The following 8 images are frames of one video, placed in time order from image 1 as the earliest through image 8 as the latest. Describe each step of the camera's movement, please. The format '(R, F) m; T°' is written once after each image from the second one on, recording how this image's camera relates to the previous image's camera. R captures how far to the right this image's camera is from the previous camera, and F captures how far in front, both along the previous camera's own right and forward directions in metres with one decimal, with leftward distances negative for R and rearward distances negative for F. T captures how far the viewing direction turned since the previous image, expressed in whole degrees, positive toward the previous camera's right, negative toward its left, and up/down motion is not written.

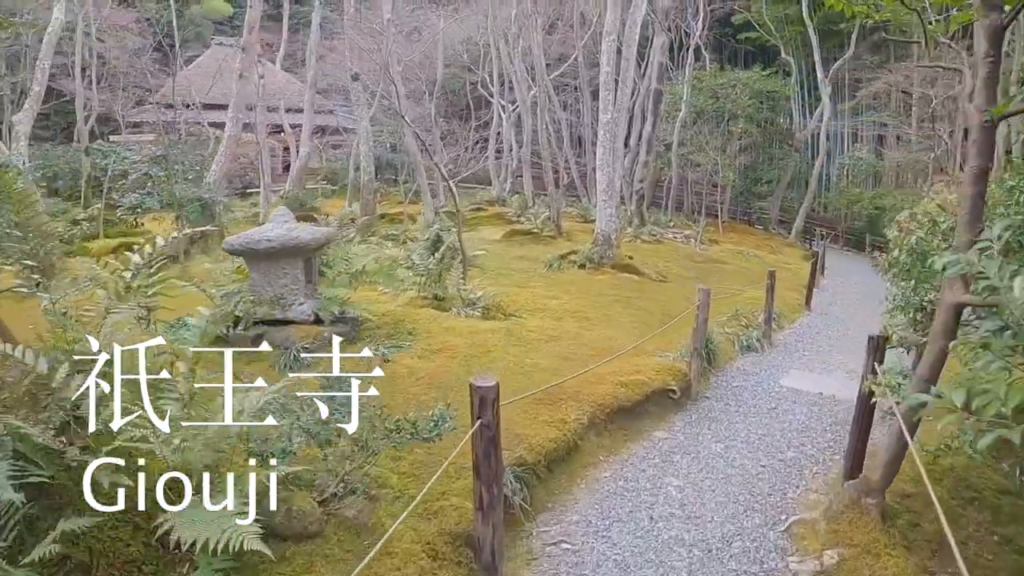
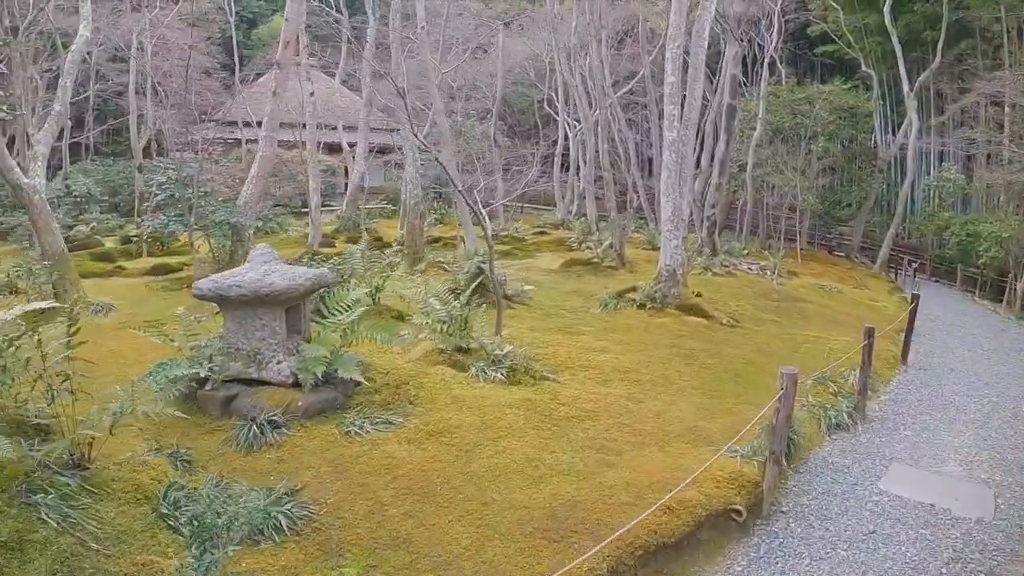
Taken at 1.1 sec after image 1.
(+0.2, +0.9) m; -4°
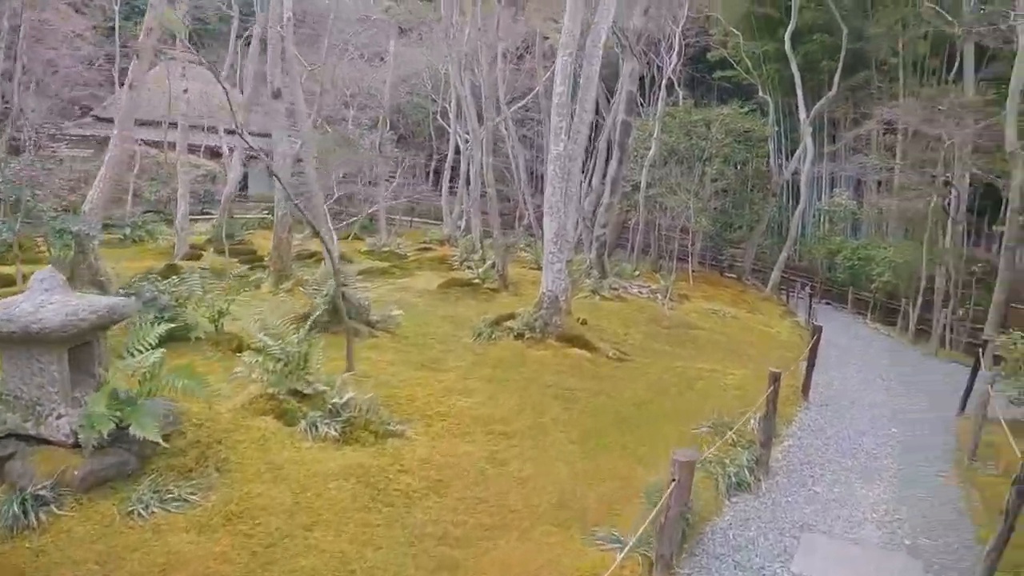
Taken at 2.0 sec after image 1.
(+0.2, +0.7) m; +5°
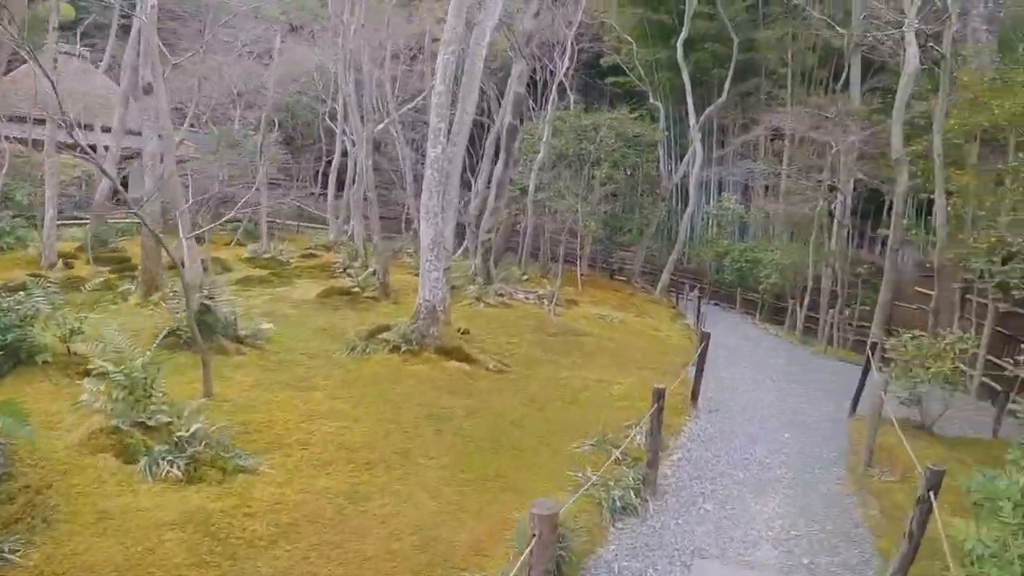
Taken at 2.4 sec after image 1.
(+0.1, +0.3) m; +5°
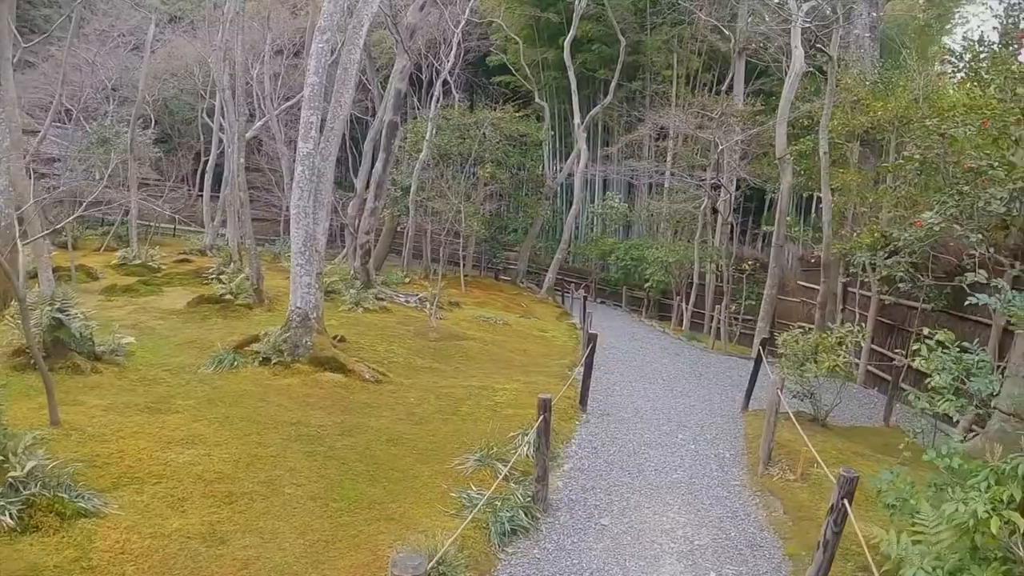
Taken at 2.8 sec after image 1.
(0.0, +0.3) m; +5°
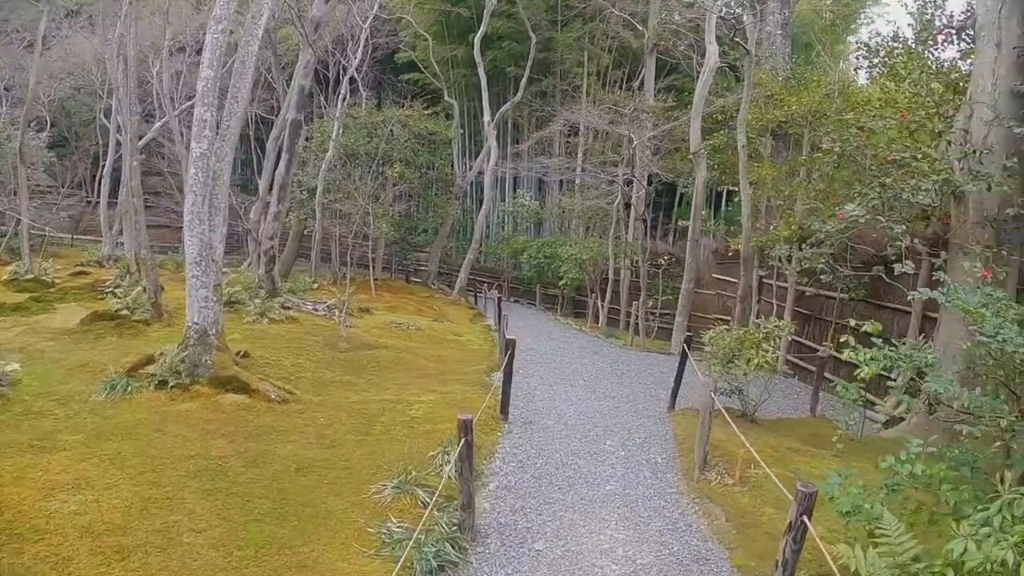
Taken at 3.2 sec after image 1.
(0.0, +0.3) m; +4°
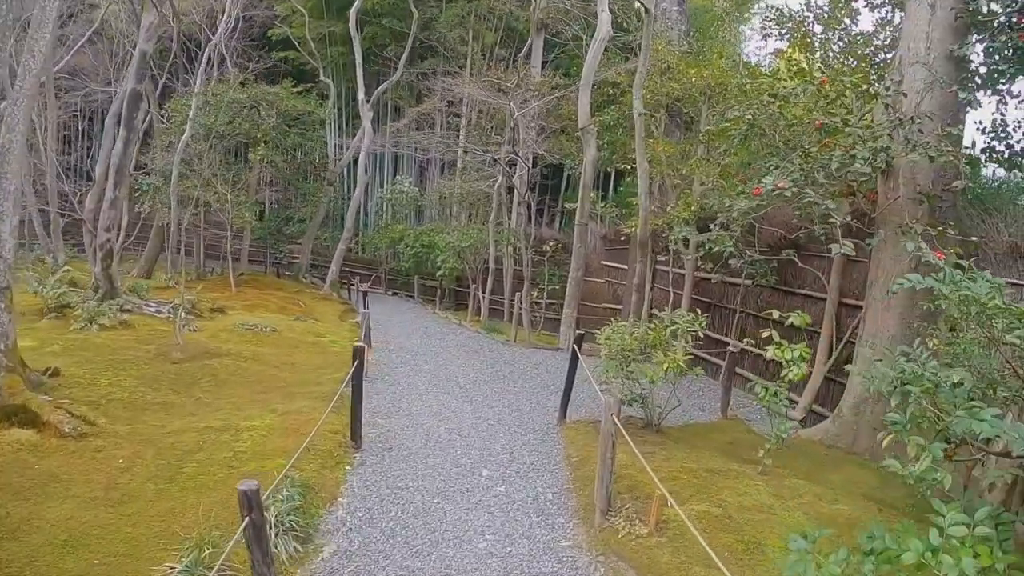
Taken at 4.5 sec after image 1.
(+0.2, +1.3) m; +5°
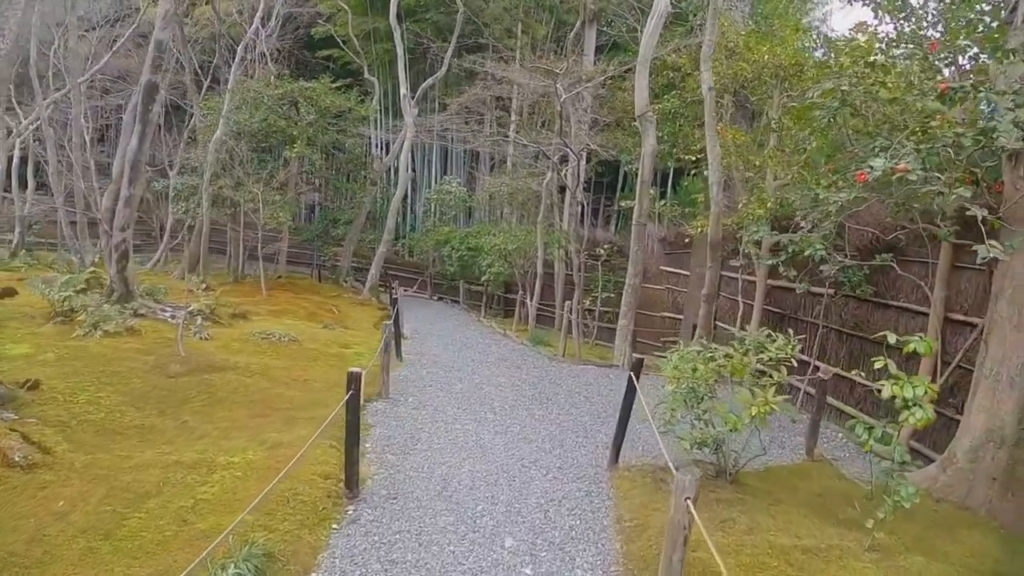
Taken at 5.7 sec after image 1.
(+0.1, +1.2) m; -3°
